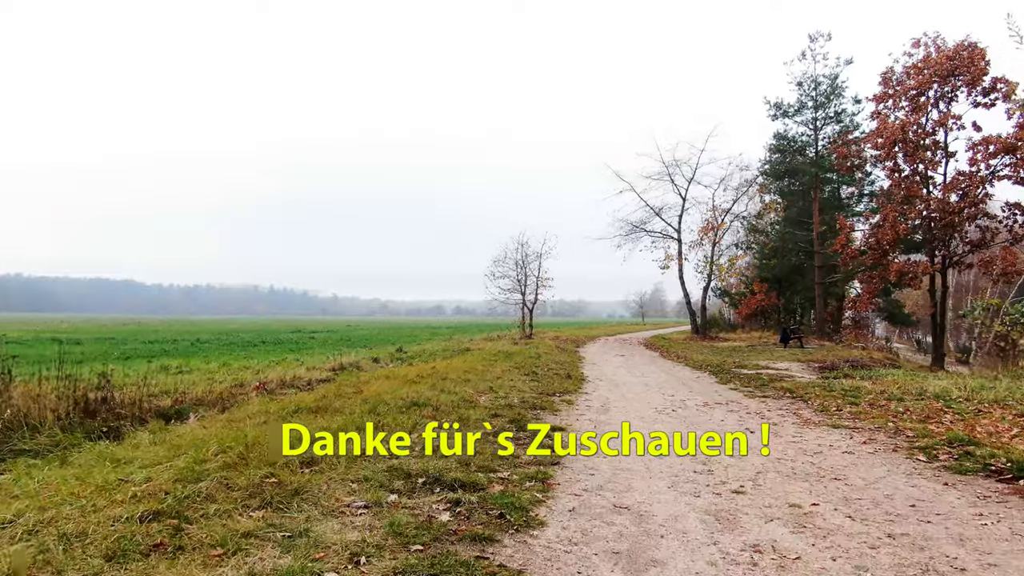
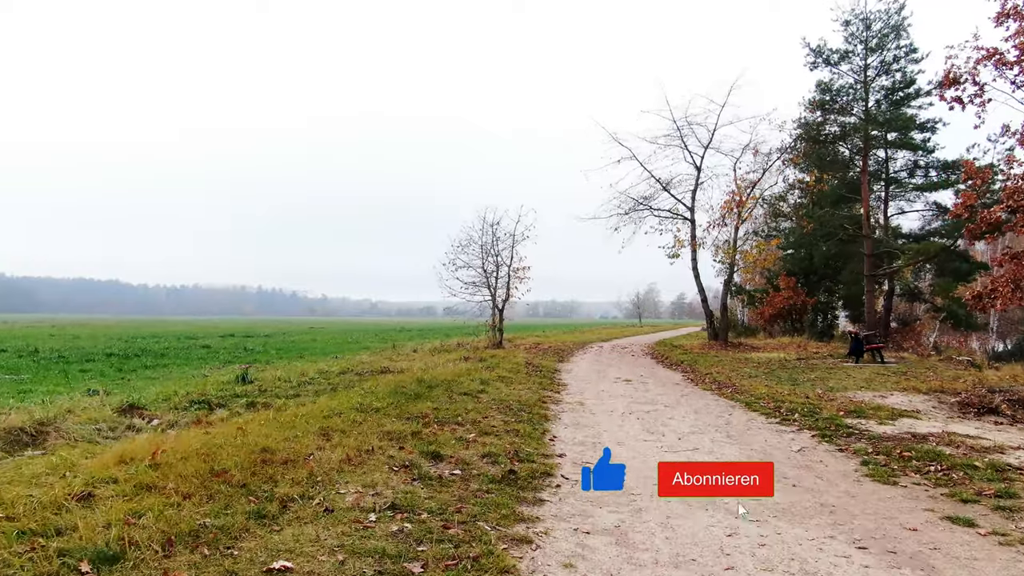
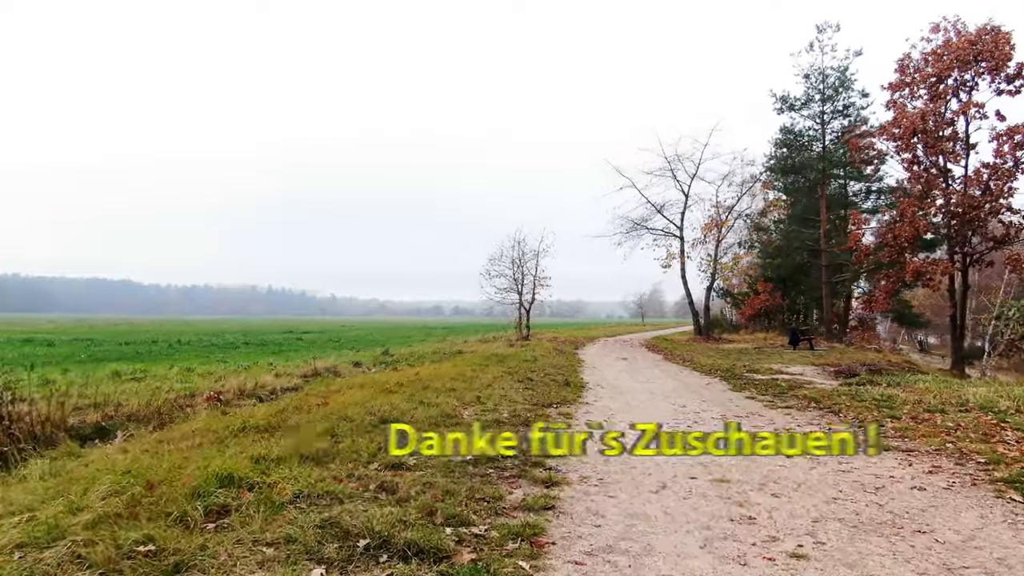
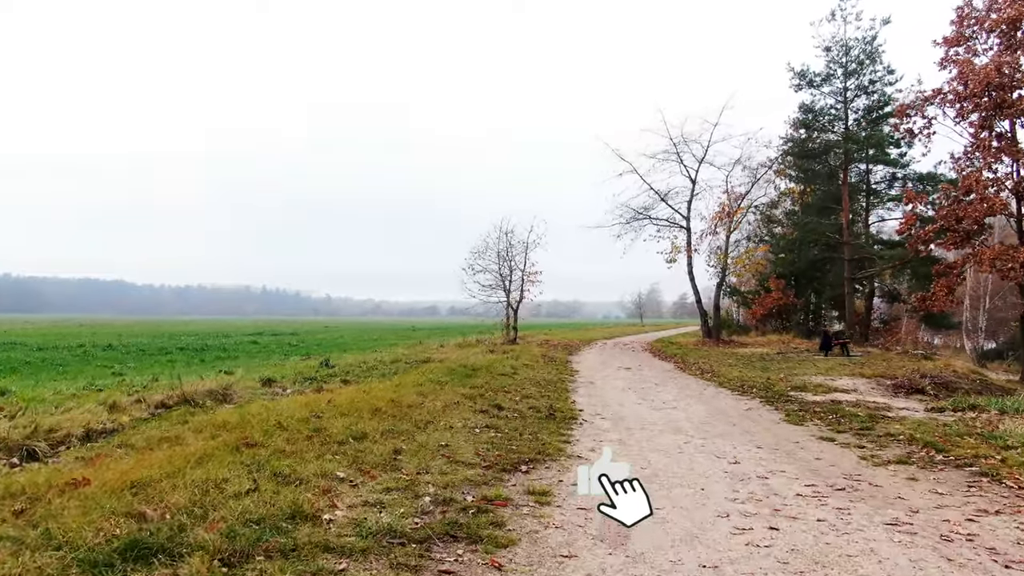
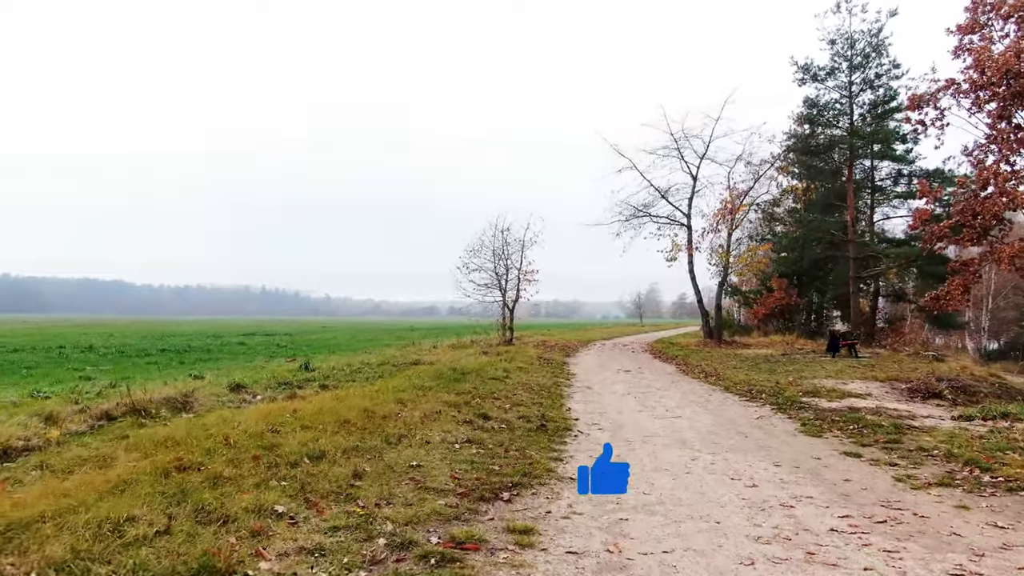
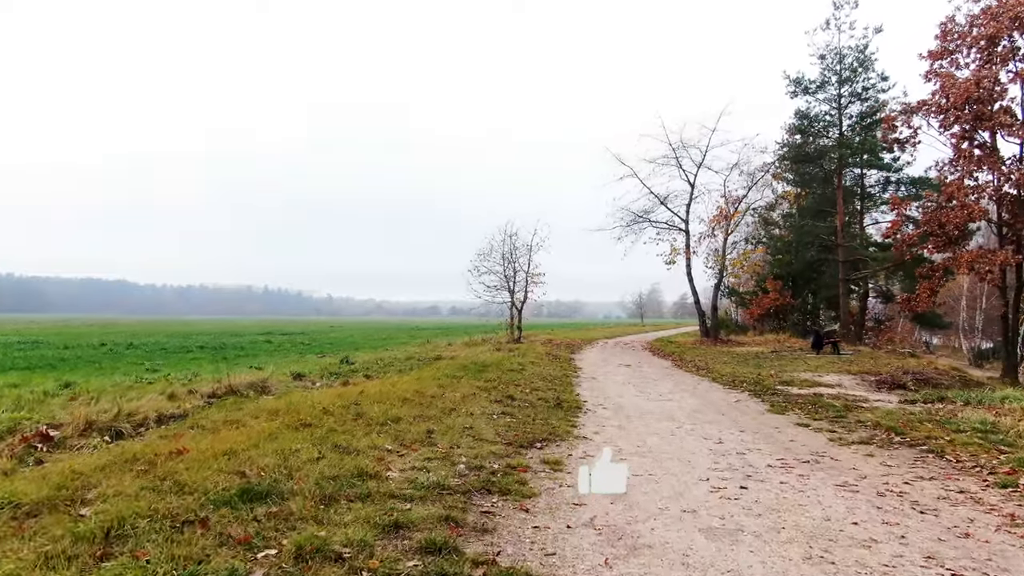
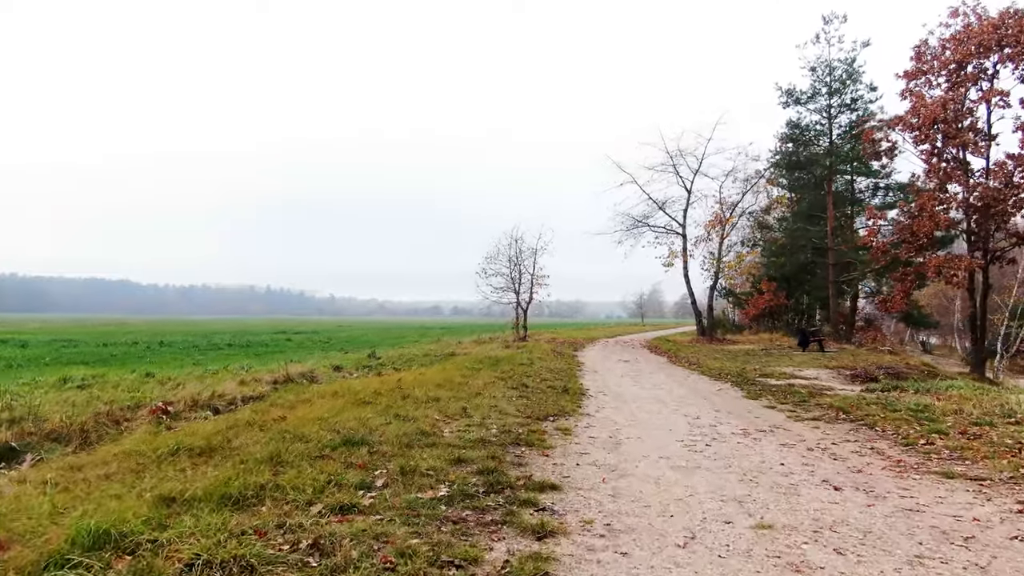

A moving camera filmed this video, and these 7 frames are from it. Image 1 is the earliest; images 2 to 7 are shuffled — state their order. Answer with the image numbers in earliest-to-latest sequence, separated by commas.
3, 7, 6, 4, 5, 2
